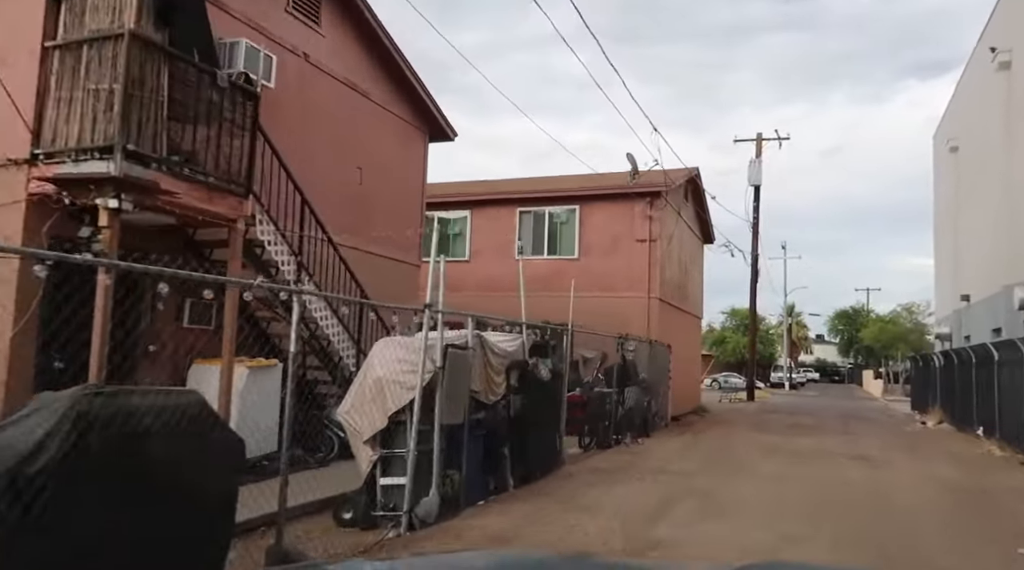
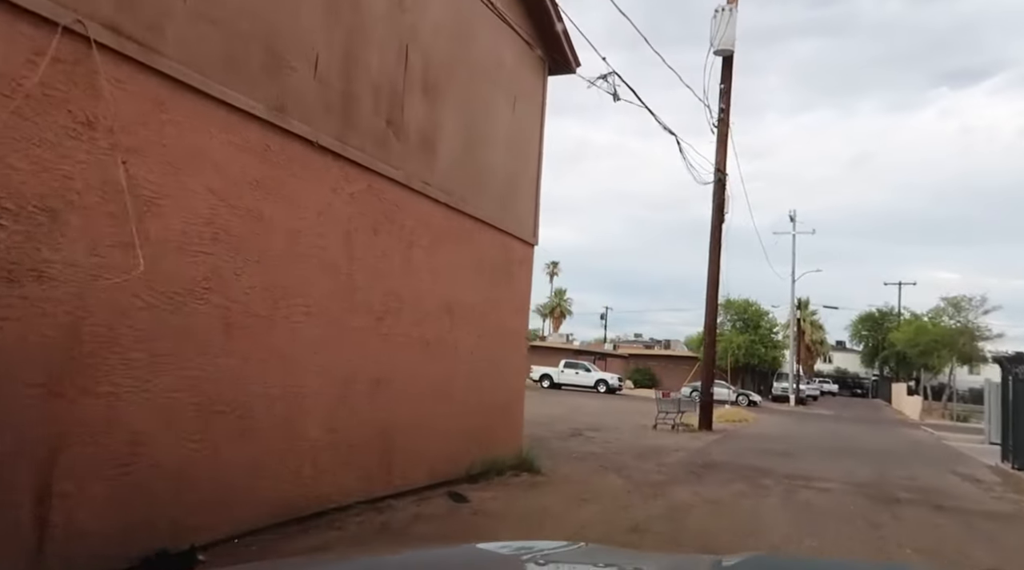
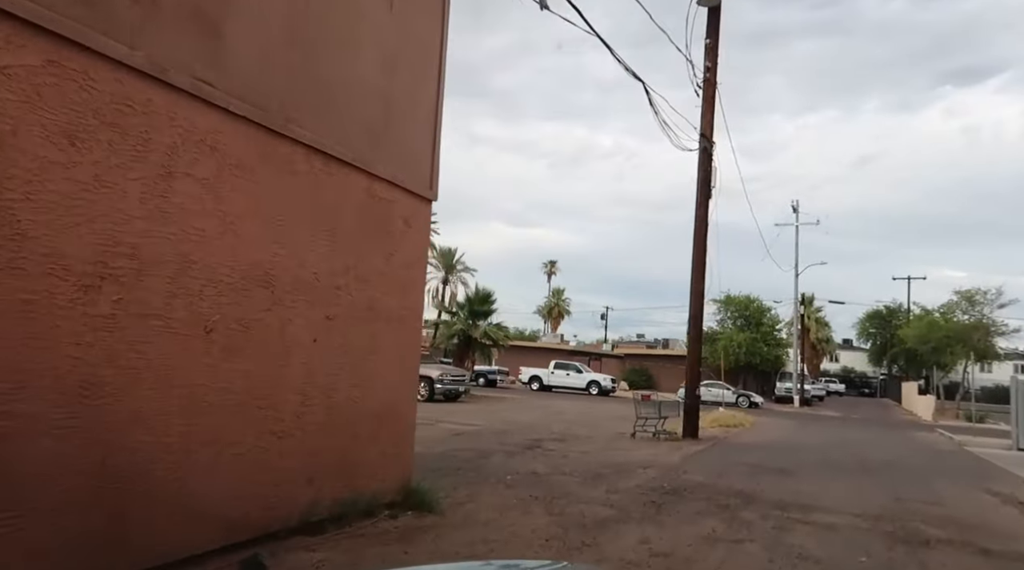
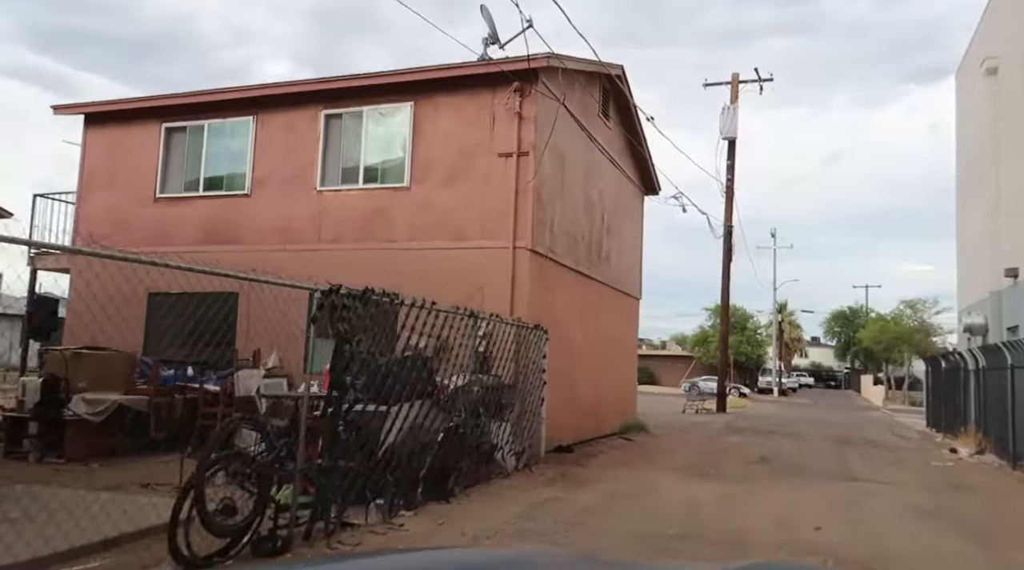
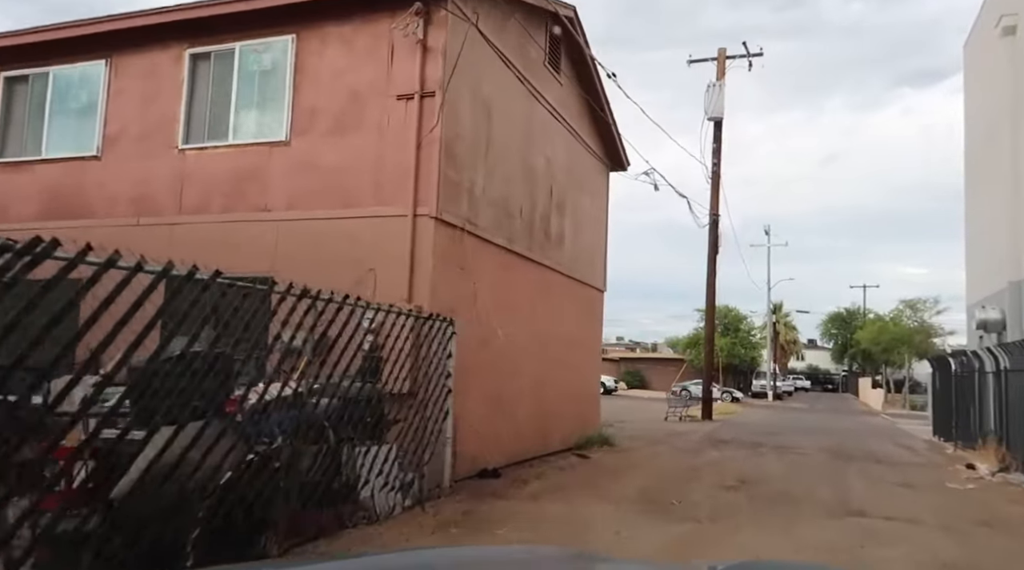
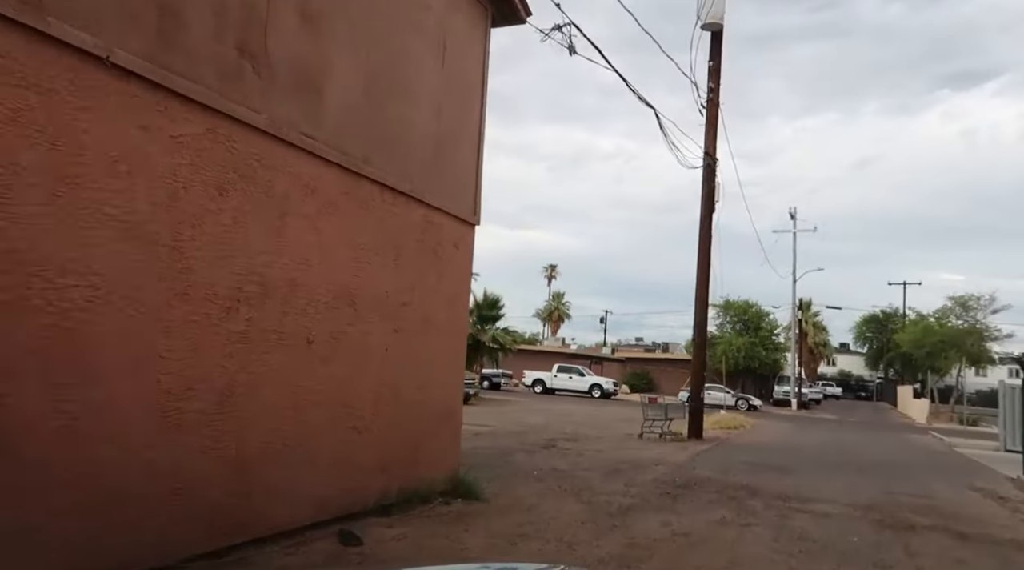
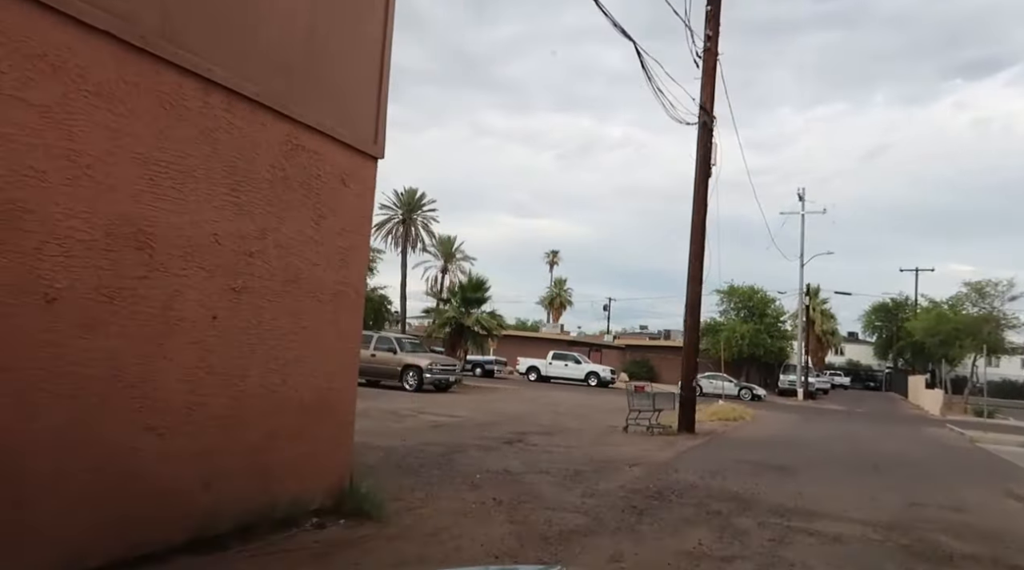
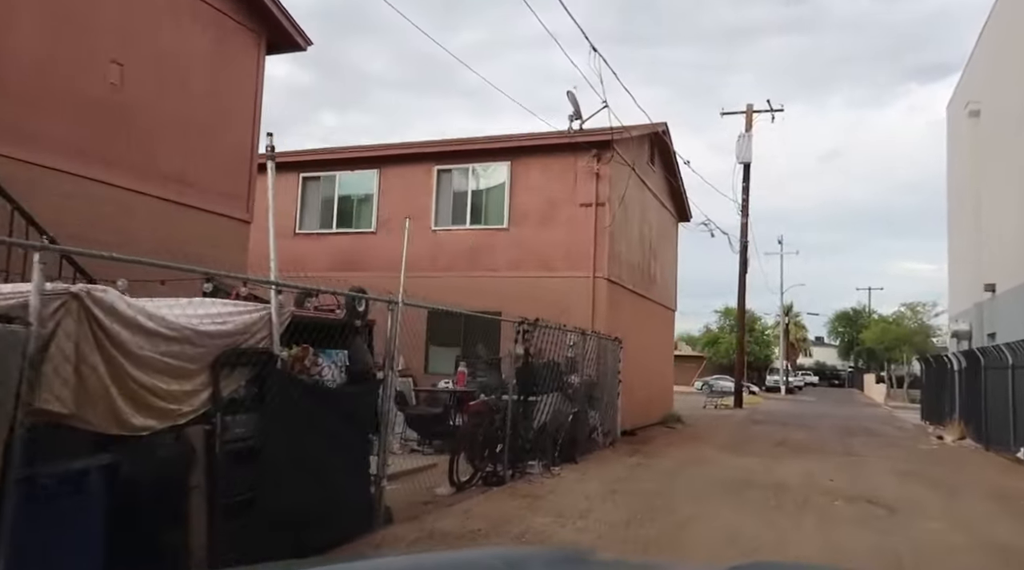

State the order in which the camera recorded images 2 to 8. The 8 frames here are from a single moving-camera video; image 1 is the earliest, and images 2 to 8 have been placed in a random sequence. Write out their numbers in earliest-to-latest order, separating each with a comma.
8, 4, 5, 2, 6, 3, 7
